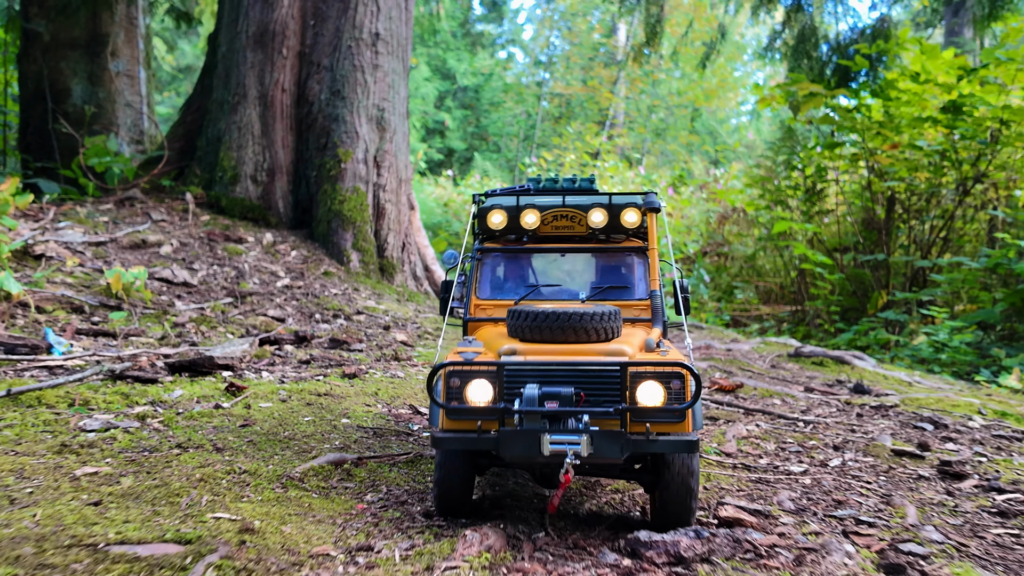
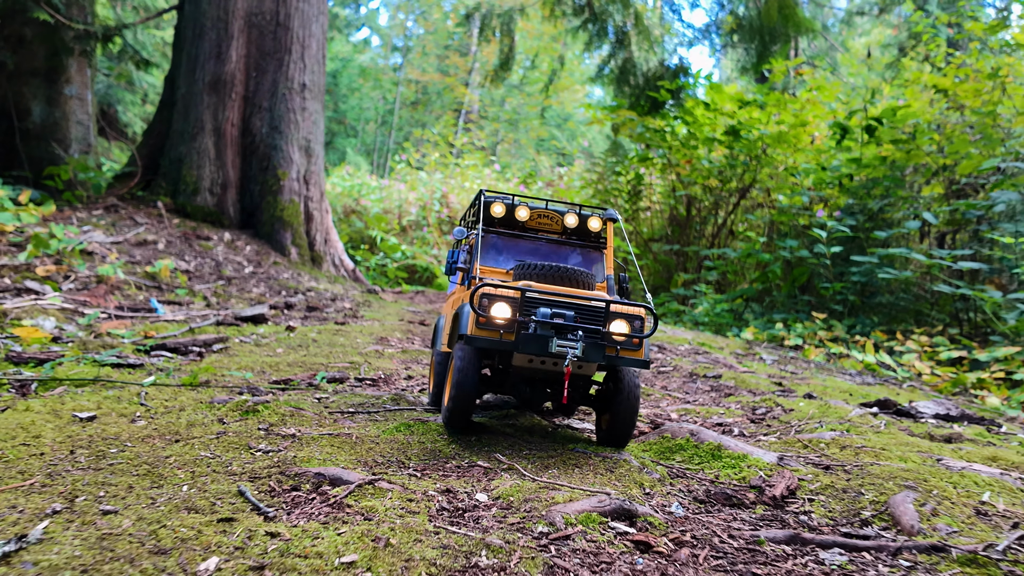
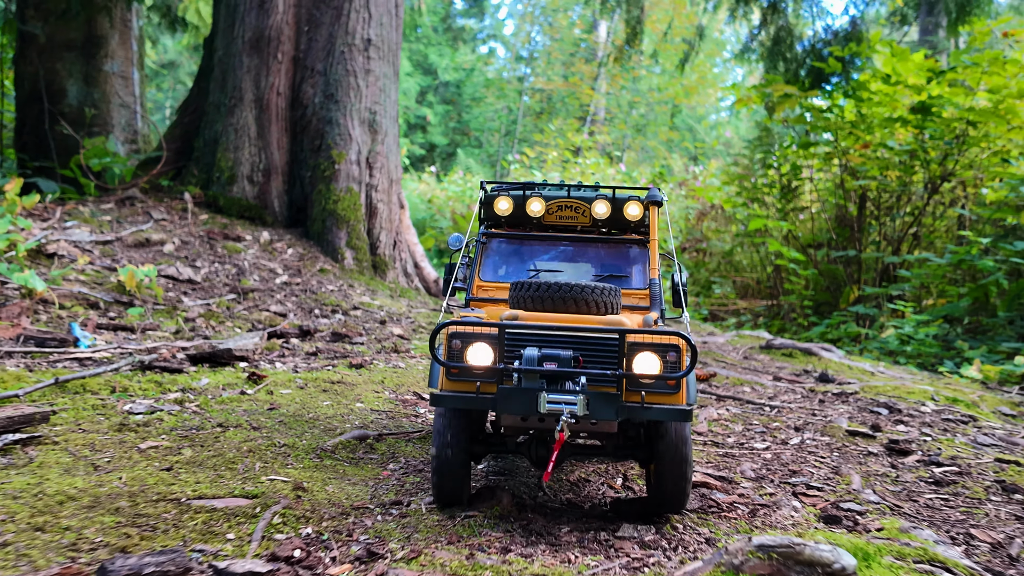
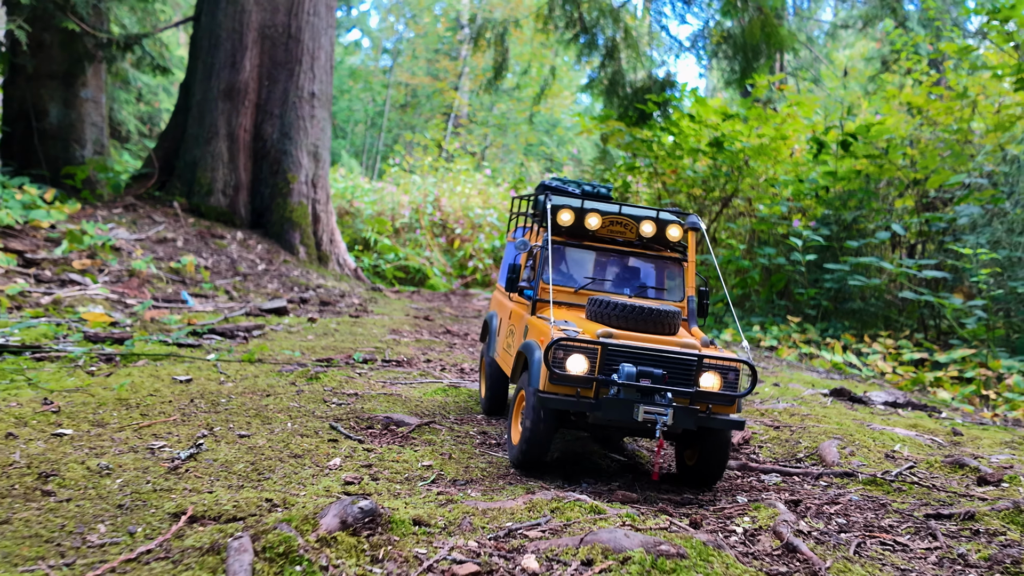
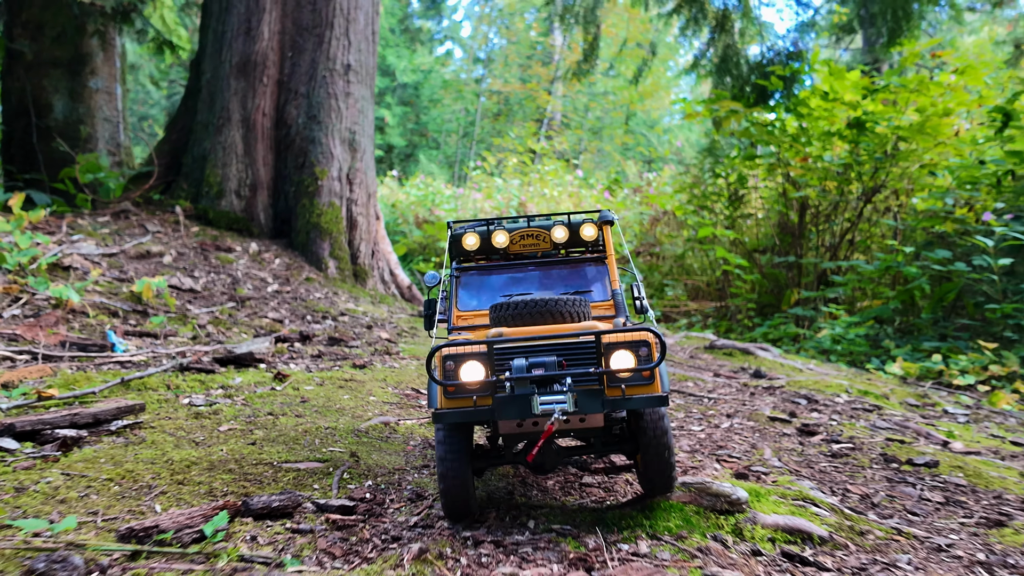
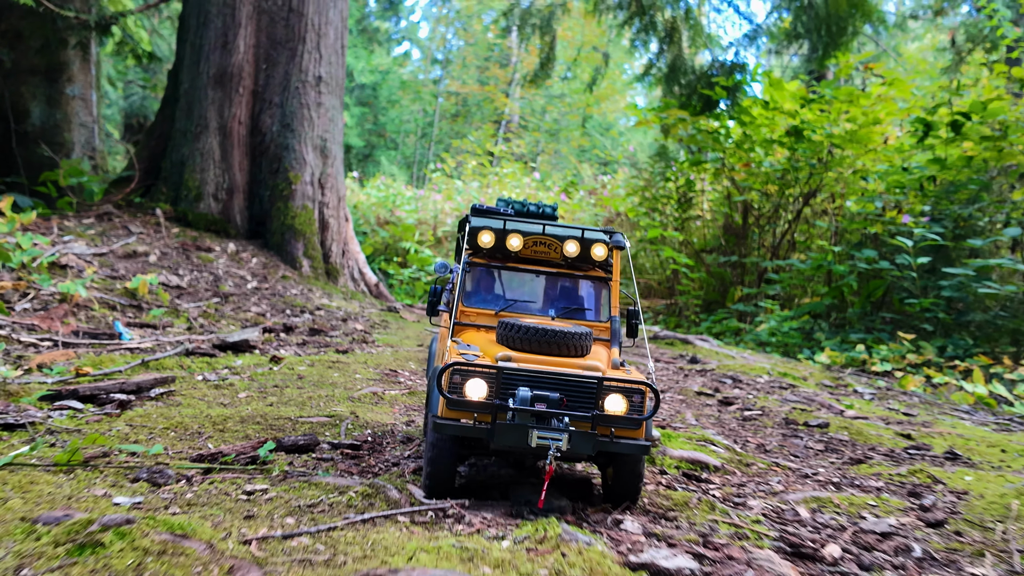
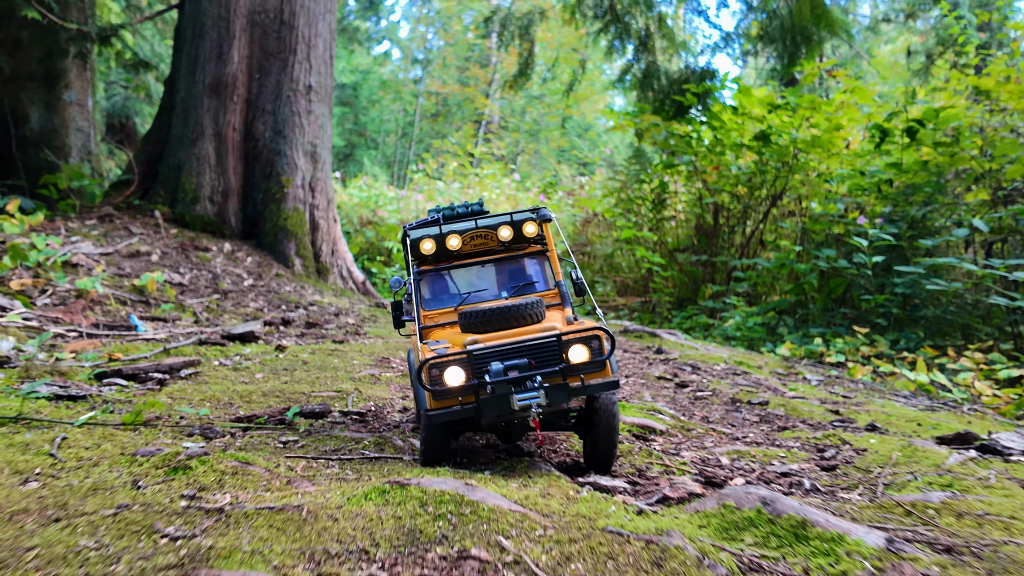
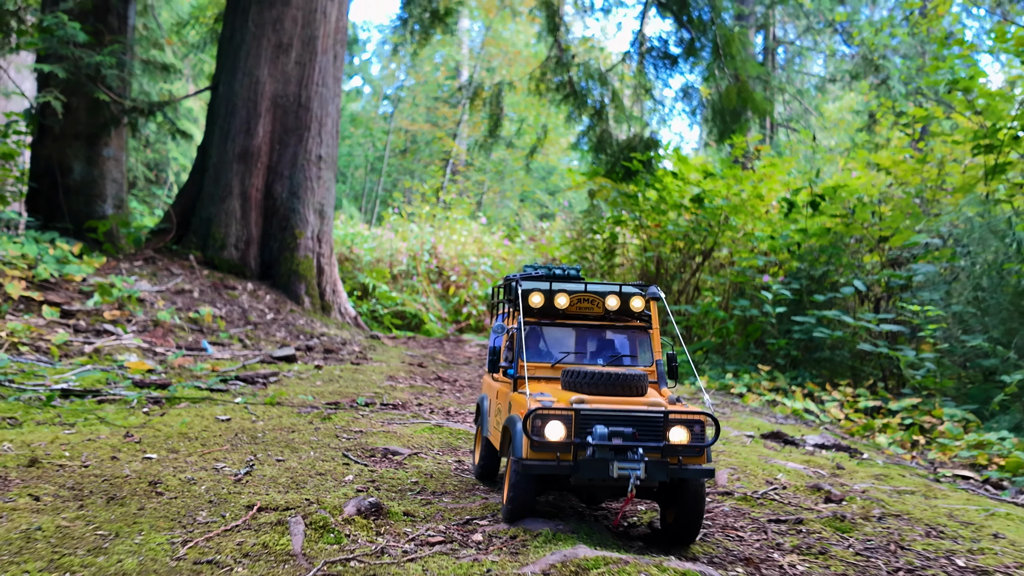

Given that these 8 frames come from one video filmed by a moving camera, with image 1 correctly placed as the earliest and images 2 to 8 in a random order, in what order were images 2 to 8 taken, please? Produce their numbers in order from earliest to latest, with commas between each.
3, 5, 6, 7, 2, 4, 8
